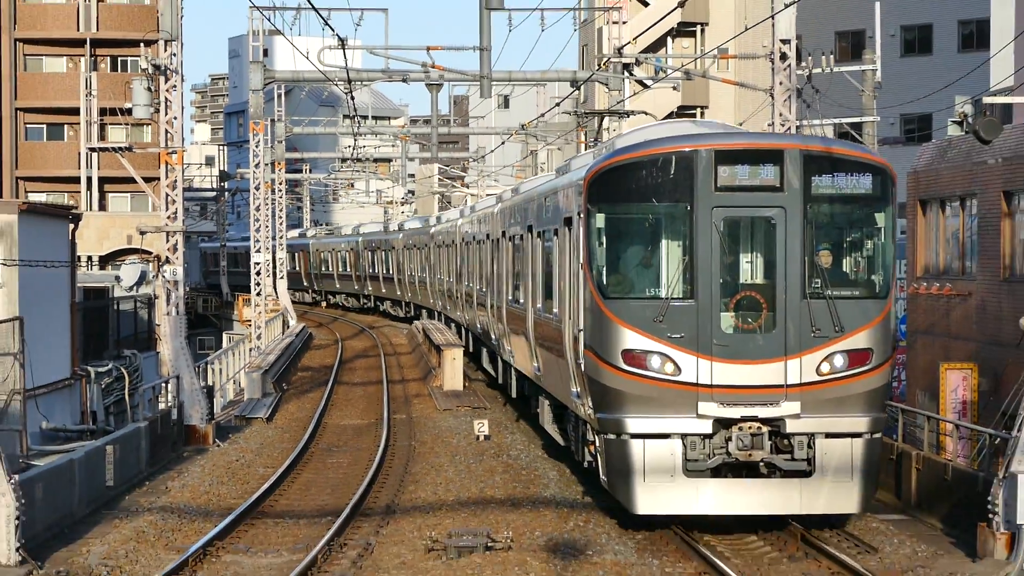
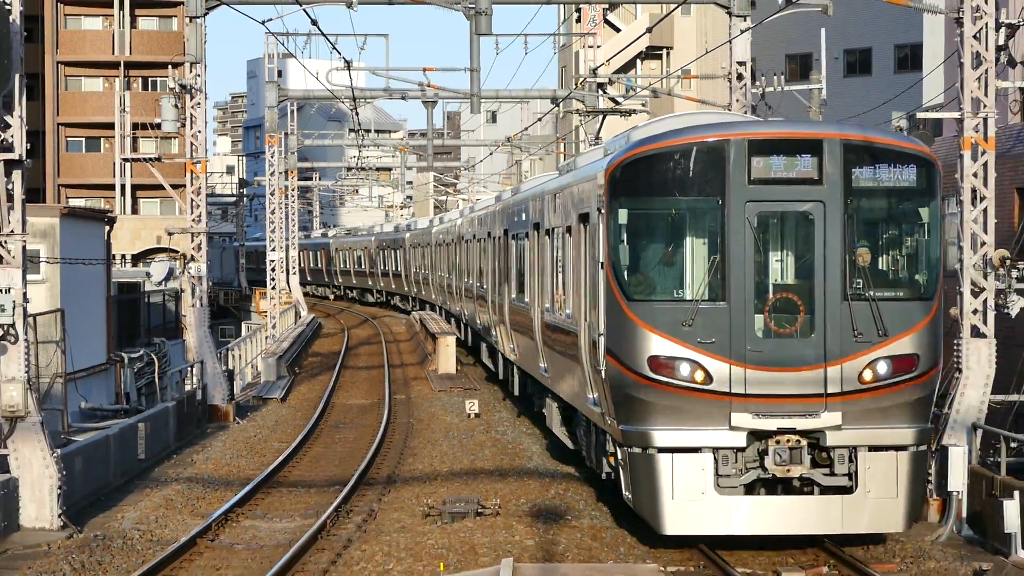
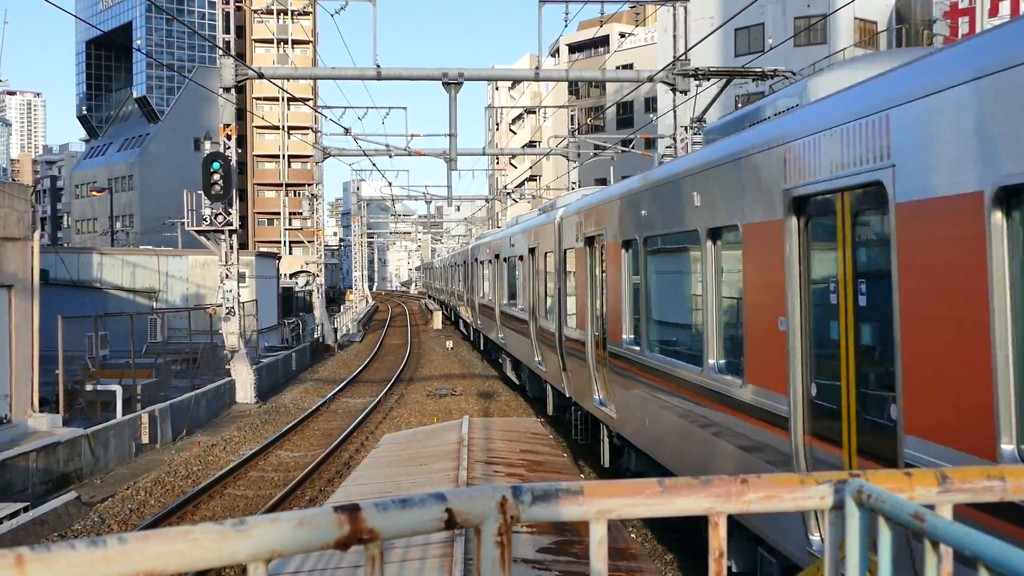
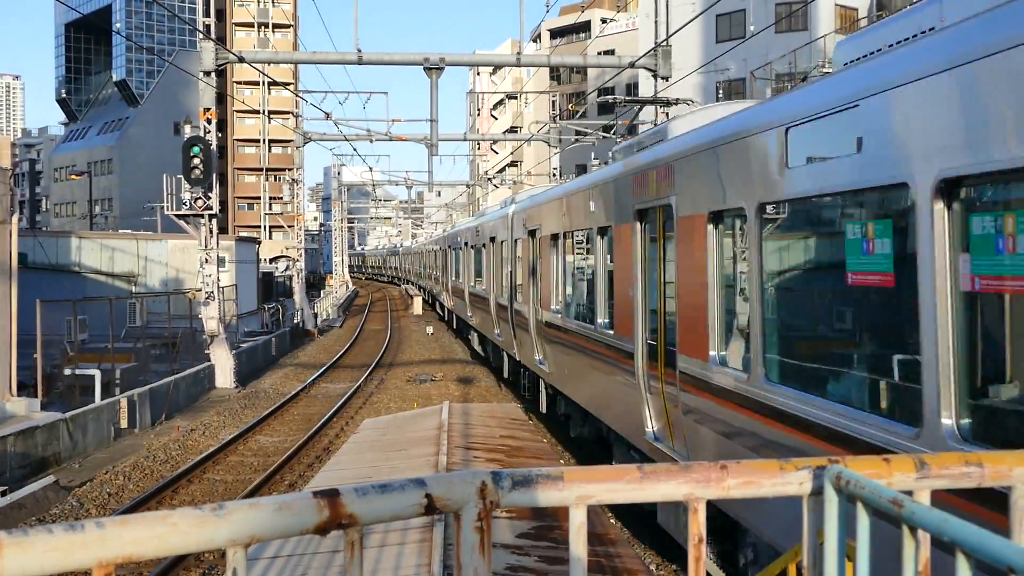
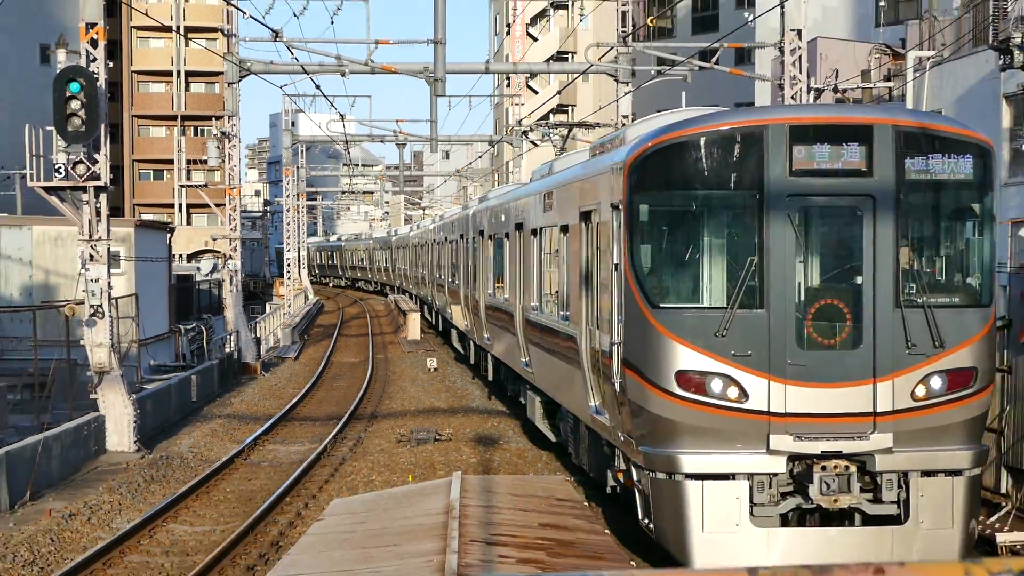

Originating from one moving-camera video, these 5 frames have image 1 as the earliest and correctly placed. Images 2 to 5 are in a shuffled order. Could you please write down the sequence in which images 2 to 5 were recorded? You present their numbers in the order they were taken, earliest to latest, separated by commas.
2, 5, 4, 3
